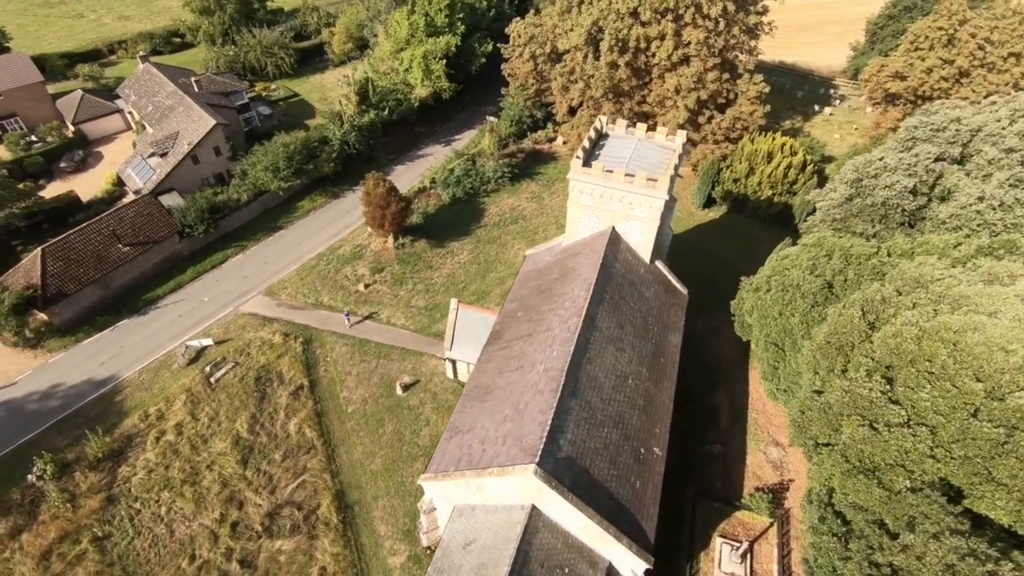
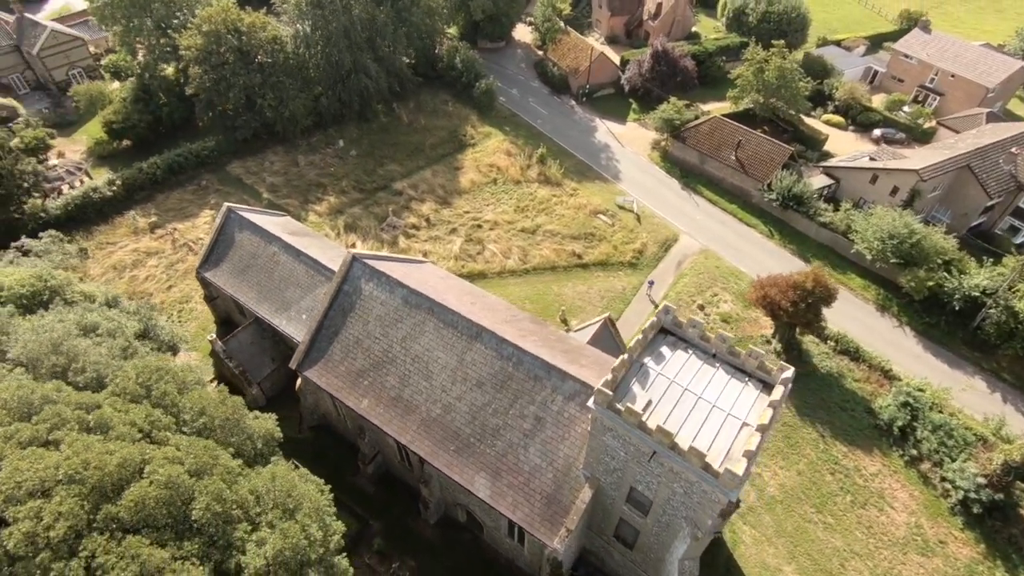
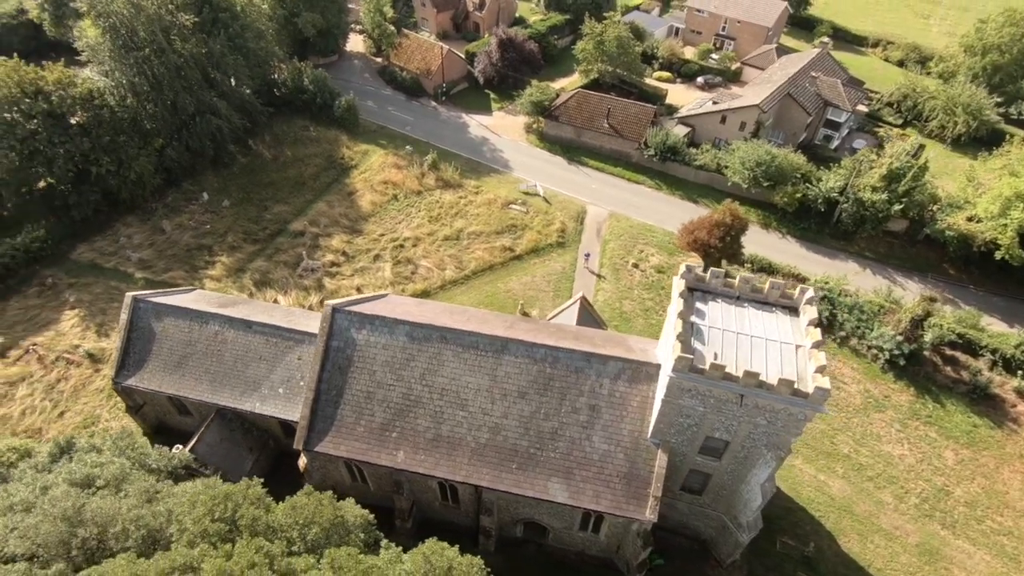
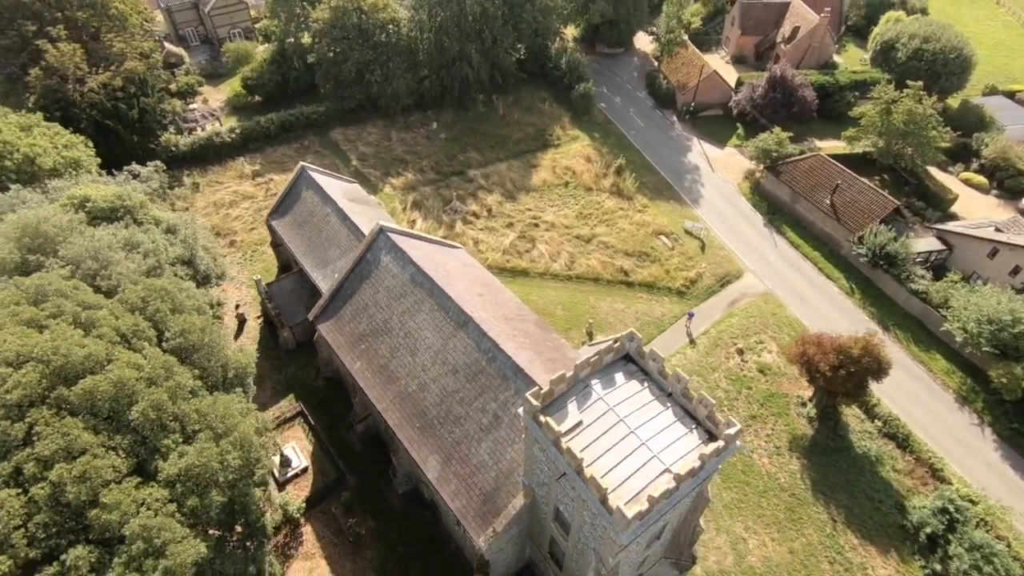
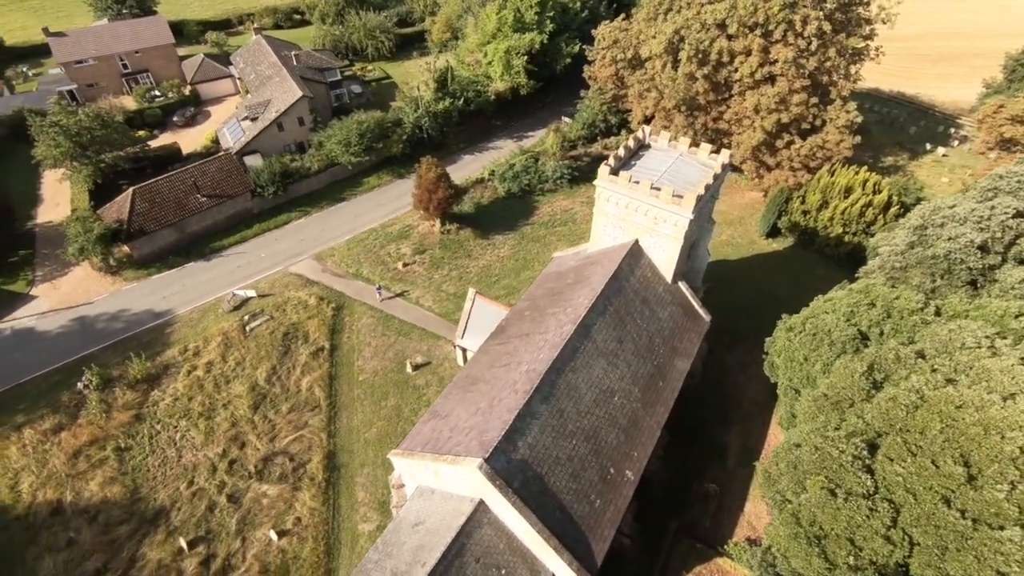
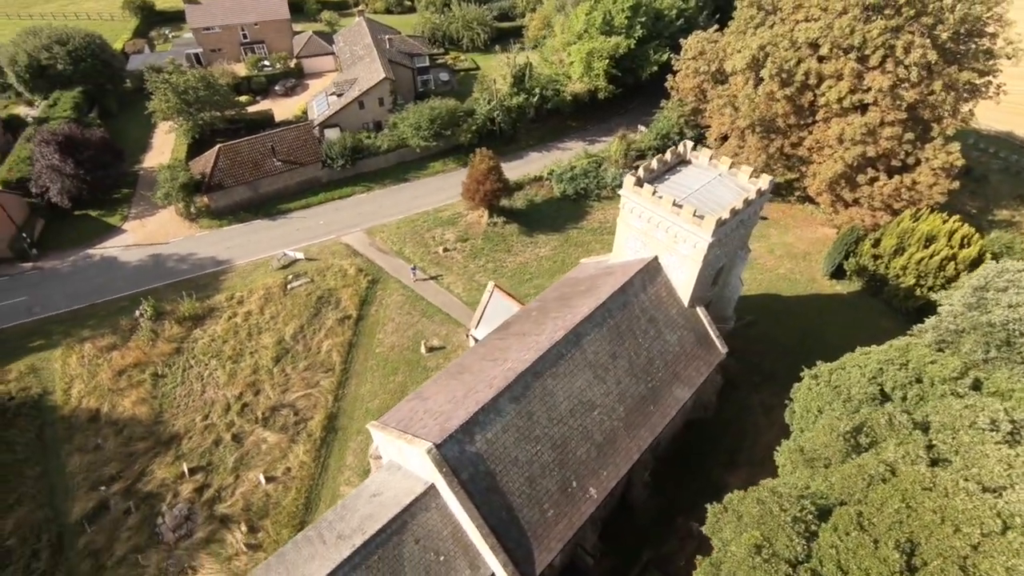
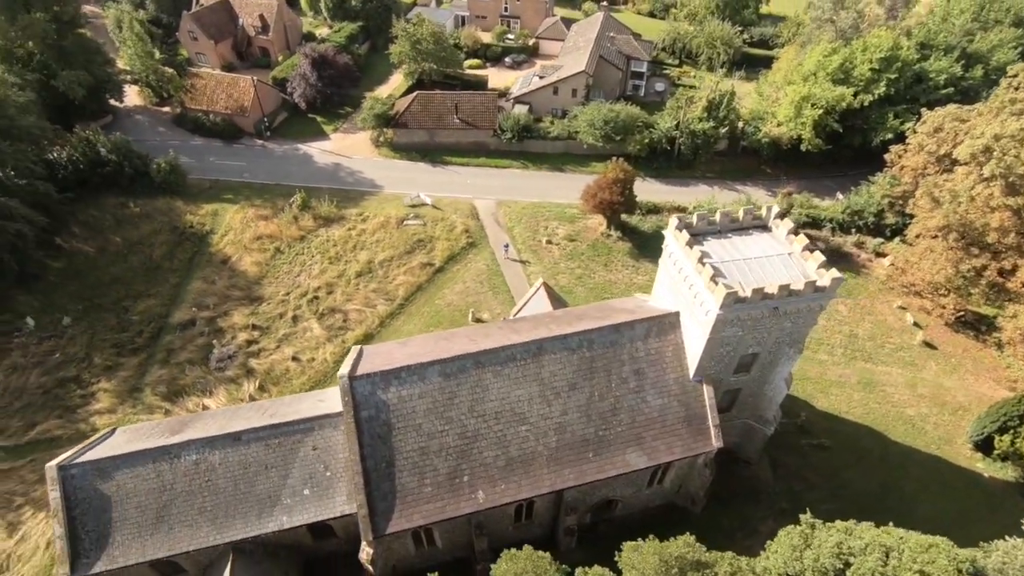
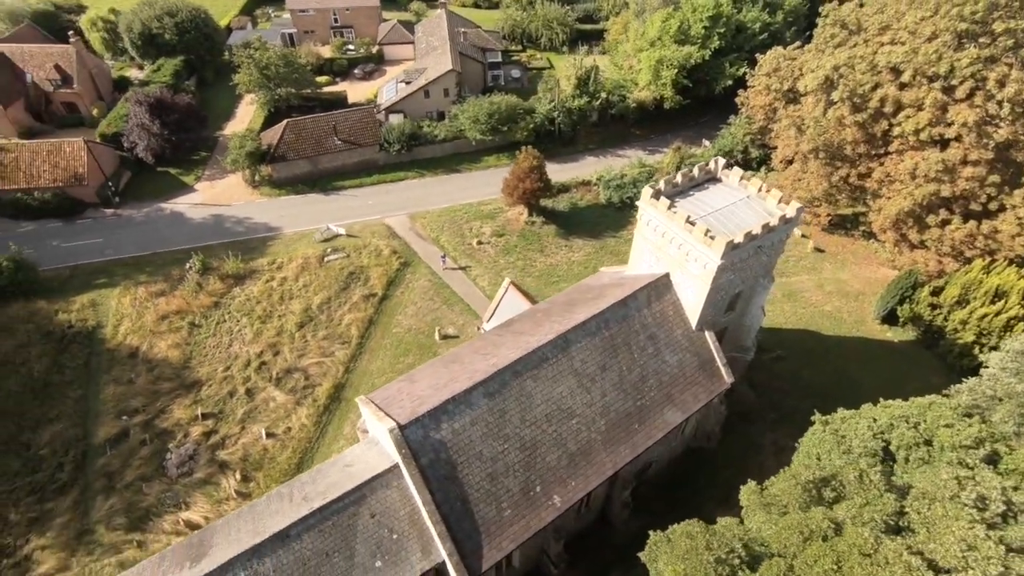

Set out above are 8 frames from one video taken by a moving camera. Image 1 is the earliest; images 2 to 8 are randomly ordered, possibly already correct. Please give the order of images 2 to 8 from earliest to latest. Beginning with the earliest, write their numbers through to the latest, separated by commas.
5, 6, 8, 7, 3, 2, 4
